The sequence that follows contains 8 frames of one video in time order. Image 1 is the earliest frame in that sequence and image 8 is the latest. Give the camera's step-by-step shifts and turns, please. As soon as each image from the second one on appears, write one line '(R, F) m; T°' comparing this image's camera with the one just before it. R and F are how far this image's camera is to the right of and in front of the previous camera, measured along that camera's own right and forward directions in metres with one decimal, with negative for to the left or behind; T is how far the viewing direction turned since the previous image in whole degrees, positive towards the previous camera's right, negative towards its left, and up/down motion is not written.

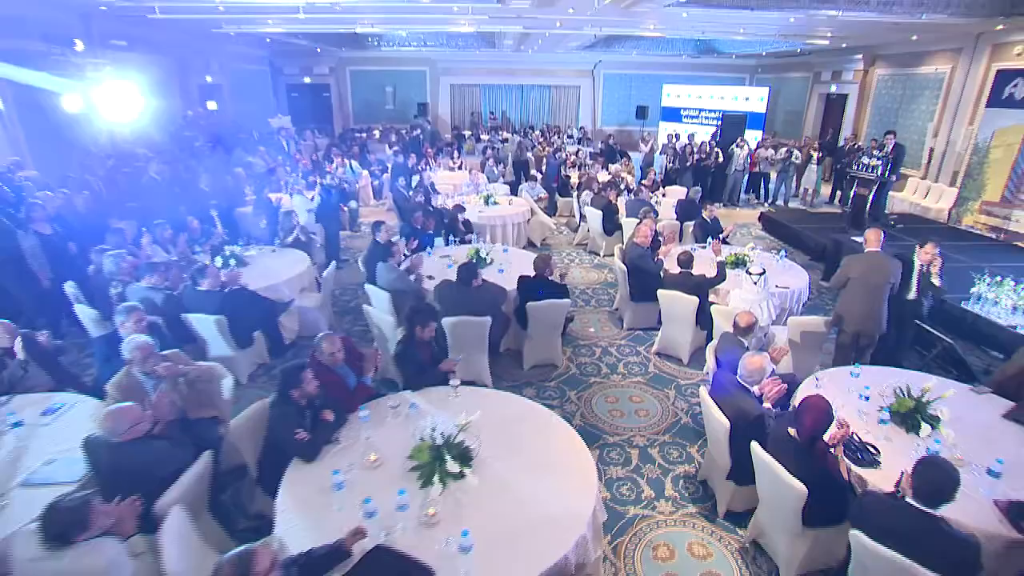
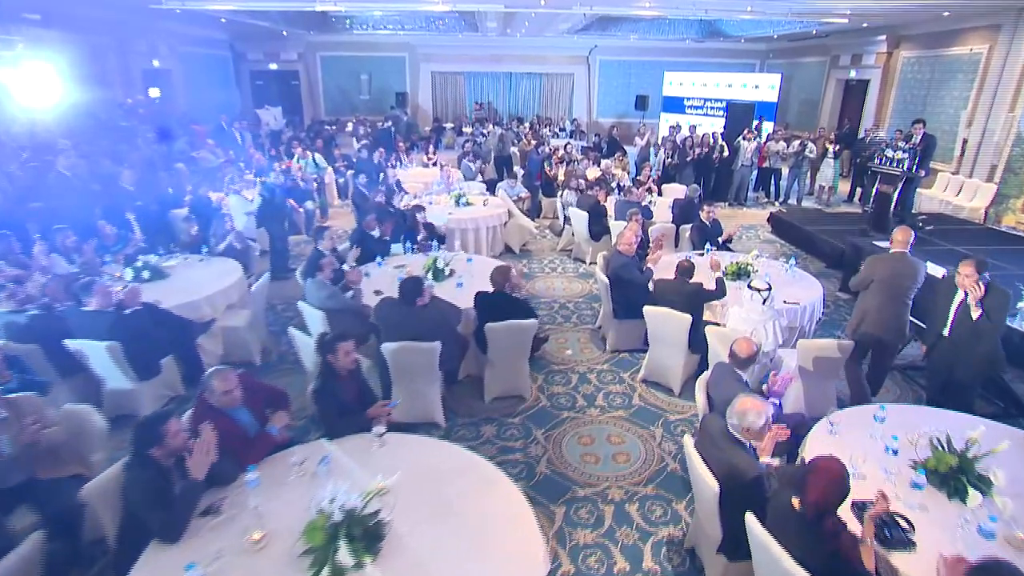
(+0.4, +1.0) m; -1°
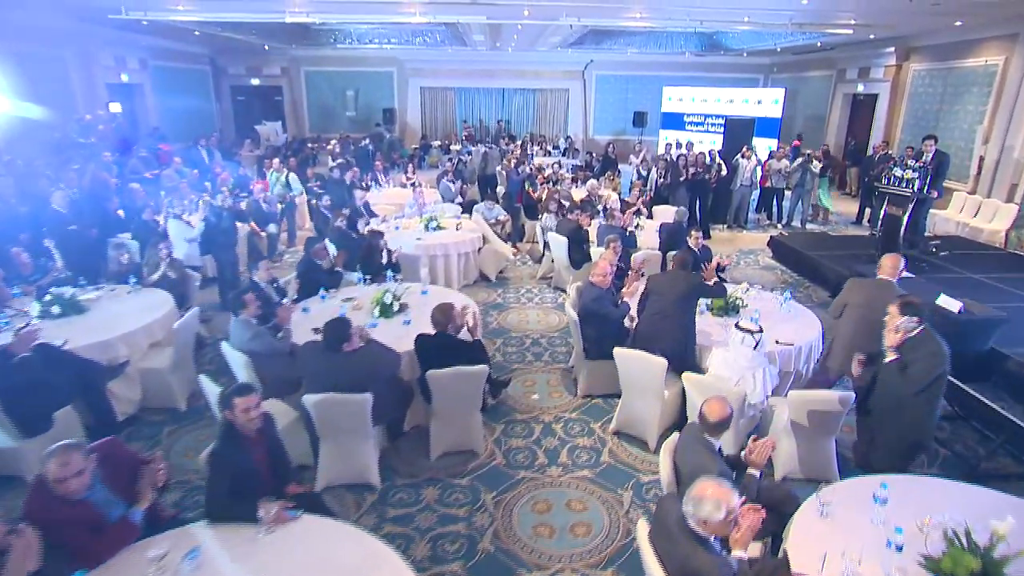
(+0.4, +0.7) m; -1°
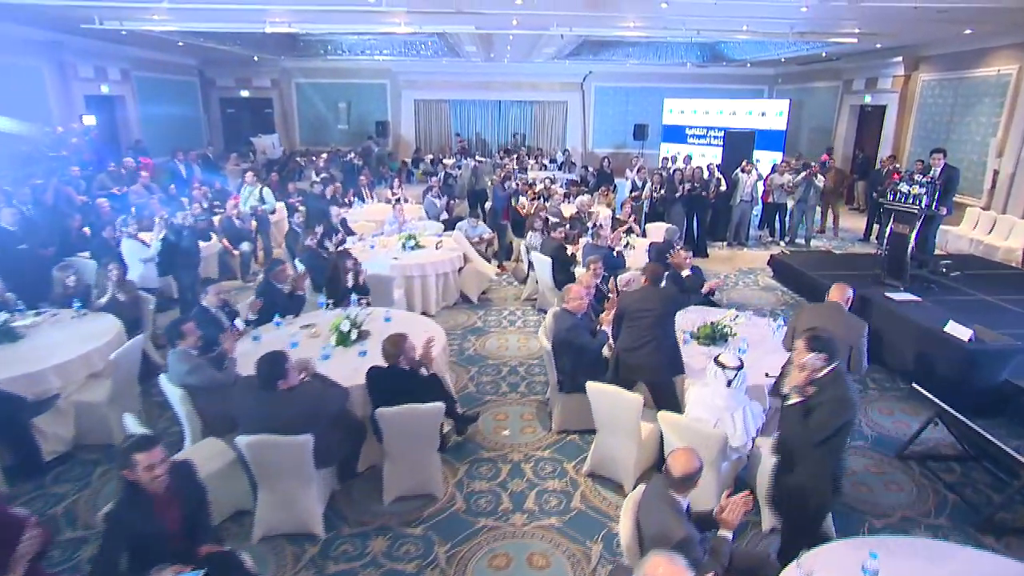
(+0.3, +0.4) m; -1°
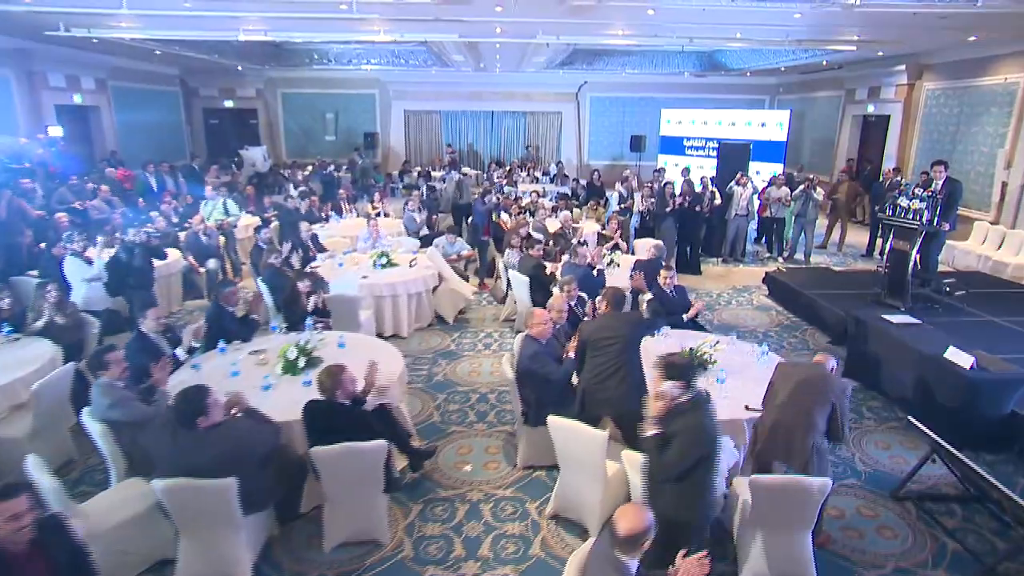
(+0.4, +0.4) m; -1°
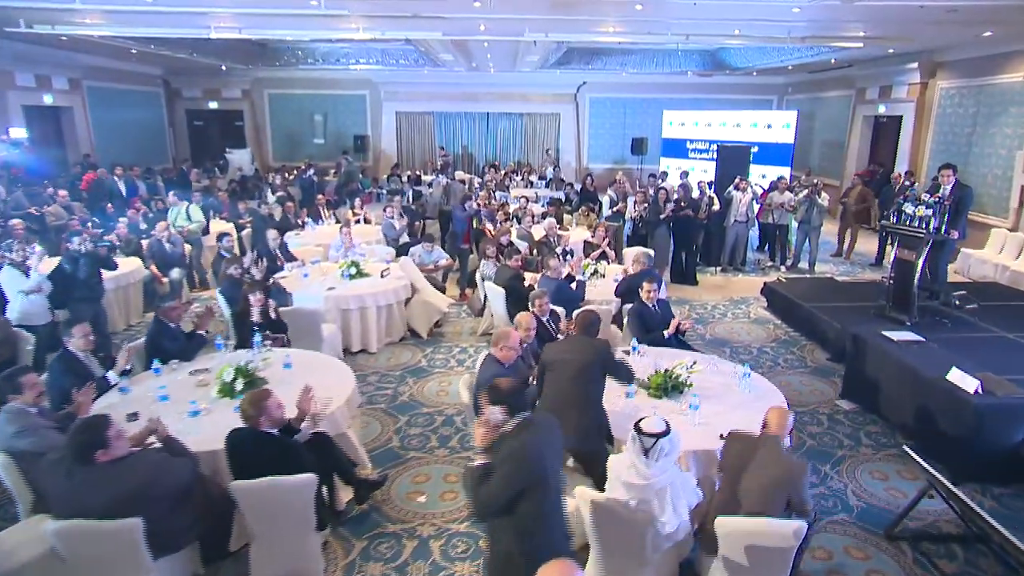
(+0.4, +0.4) m; -2°
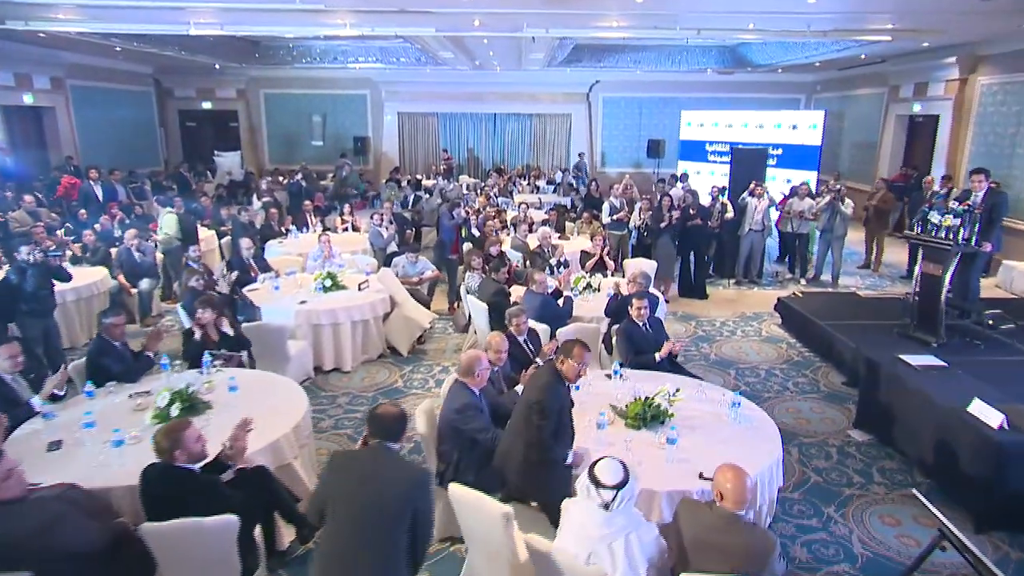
(+0.4, +0.5) m; -3°
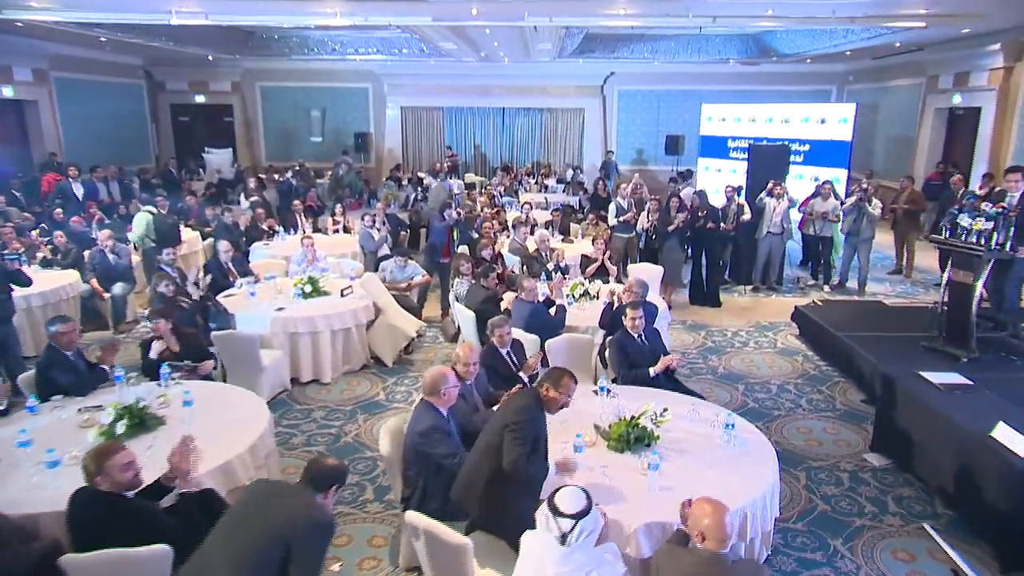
(+0.3, +0.4) m; -3°
